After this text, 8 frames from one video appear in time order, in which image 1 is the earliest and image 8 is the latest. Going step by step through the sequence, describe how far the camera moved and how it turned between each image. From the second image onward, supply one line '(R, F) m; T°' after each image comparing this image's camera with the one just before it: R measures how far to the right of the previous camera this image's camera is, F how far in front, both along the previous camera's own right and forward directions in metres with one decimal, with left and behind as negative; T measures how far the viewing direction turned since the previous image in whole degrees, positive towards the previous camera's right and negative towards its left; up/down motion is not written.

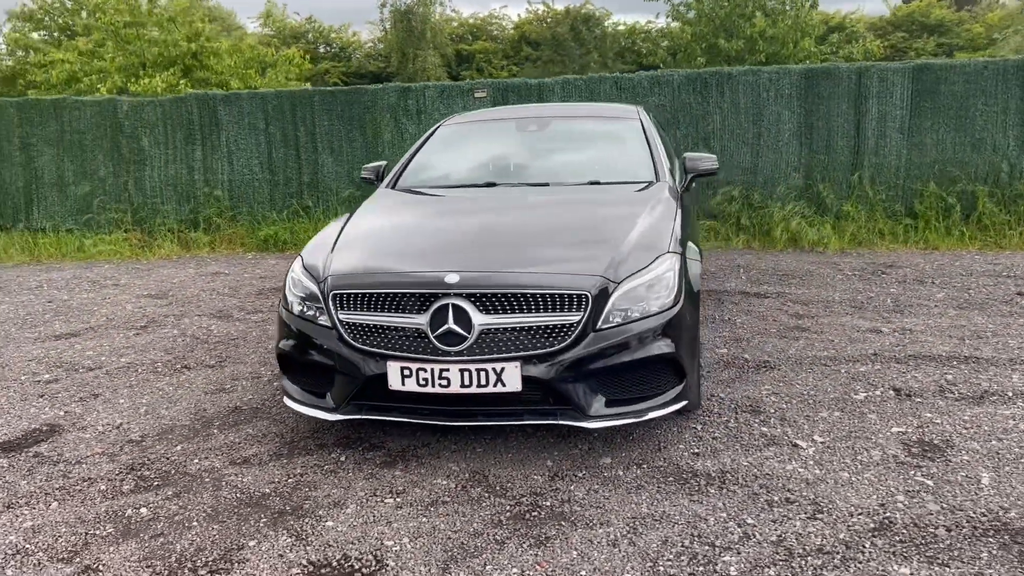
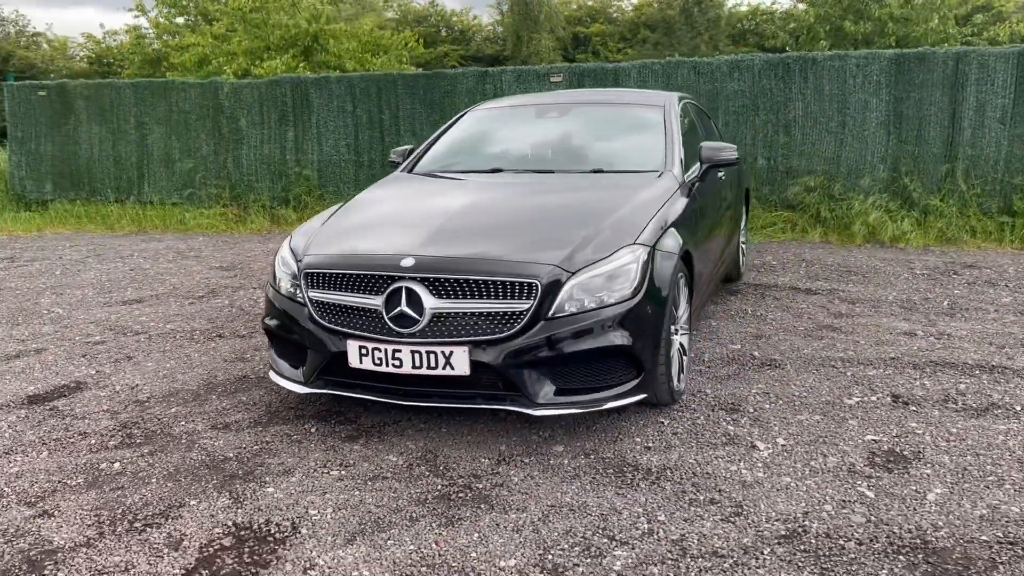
(+0.7, 0.0) m; -9°
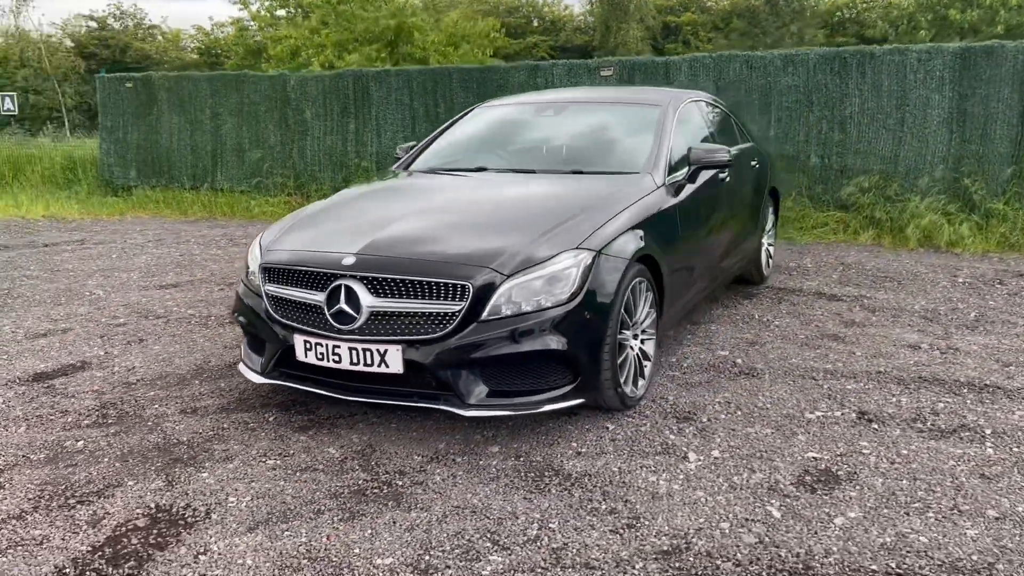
(+0.6, 0.0) m; -7°
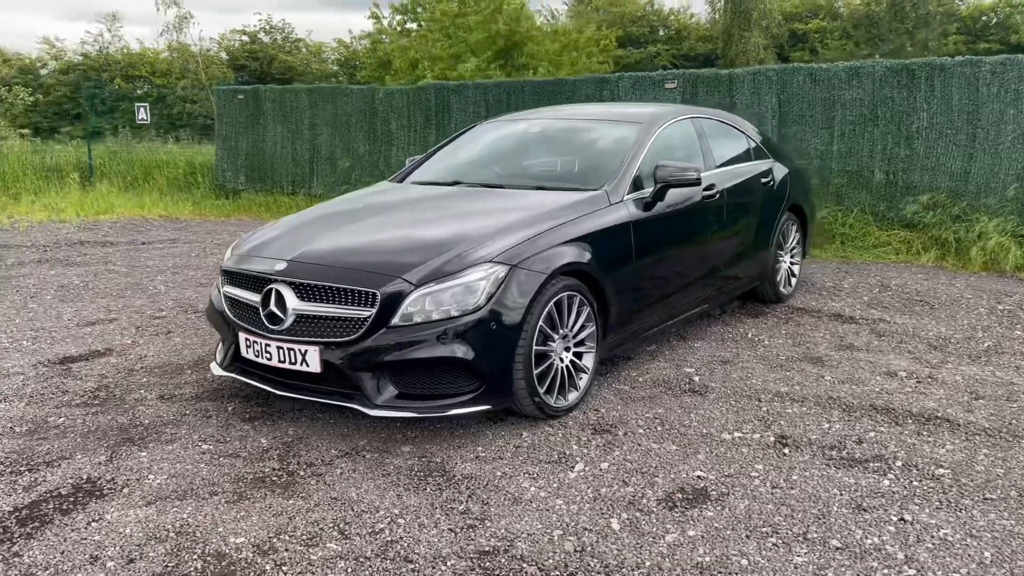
(+0.9, -0.1) m; -9°
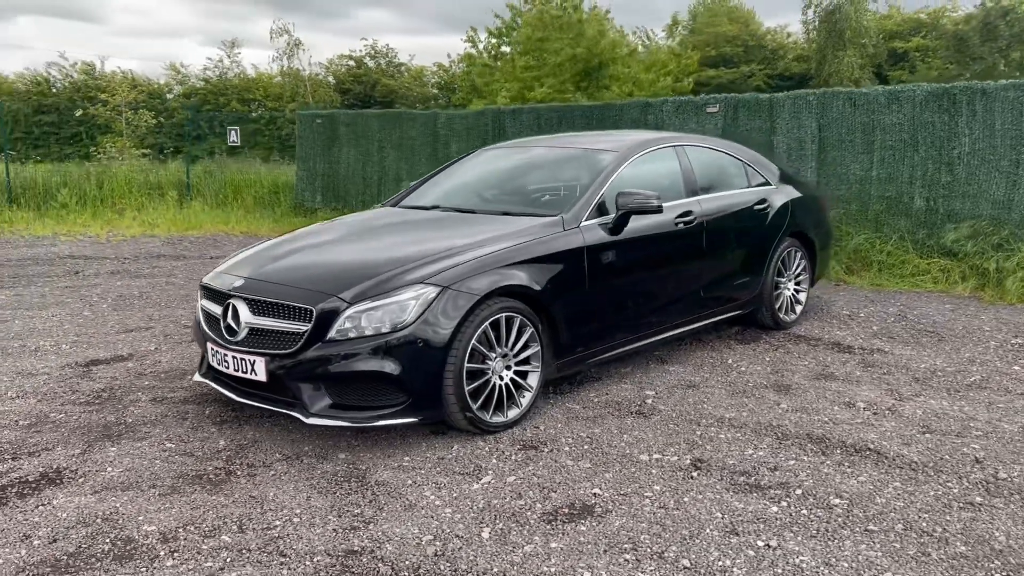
(+0.8, -0.2) m; -7°
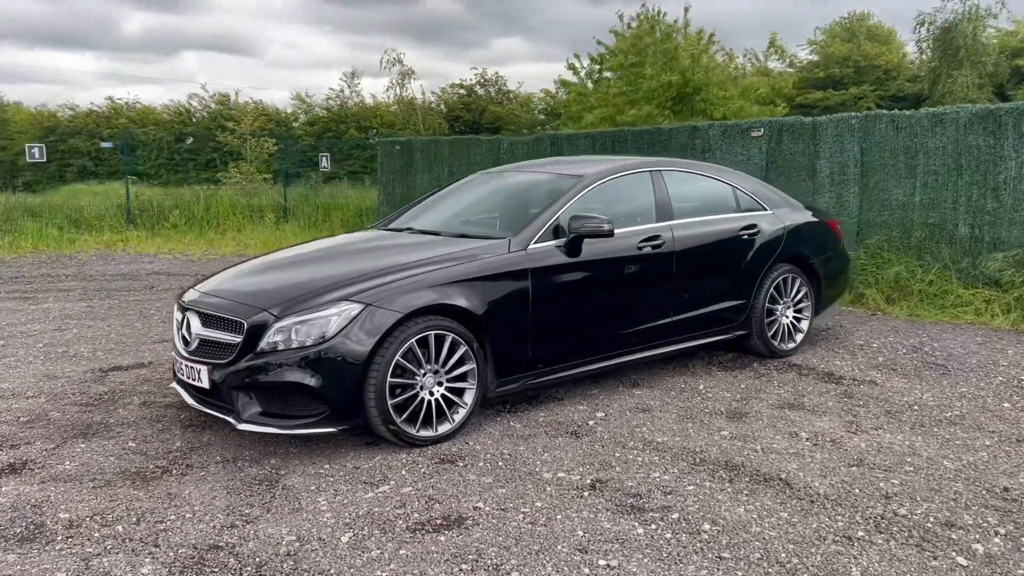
(+1.0, -0.1) m; -8°
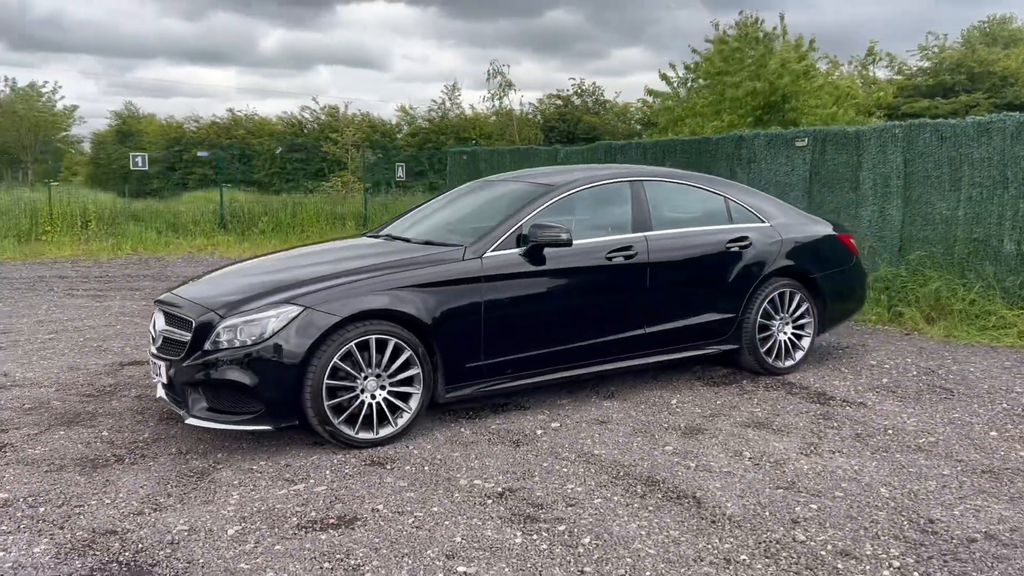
(+0.9, 0.0) m; -7°
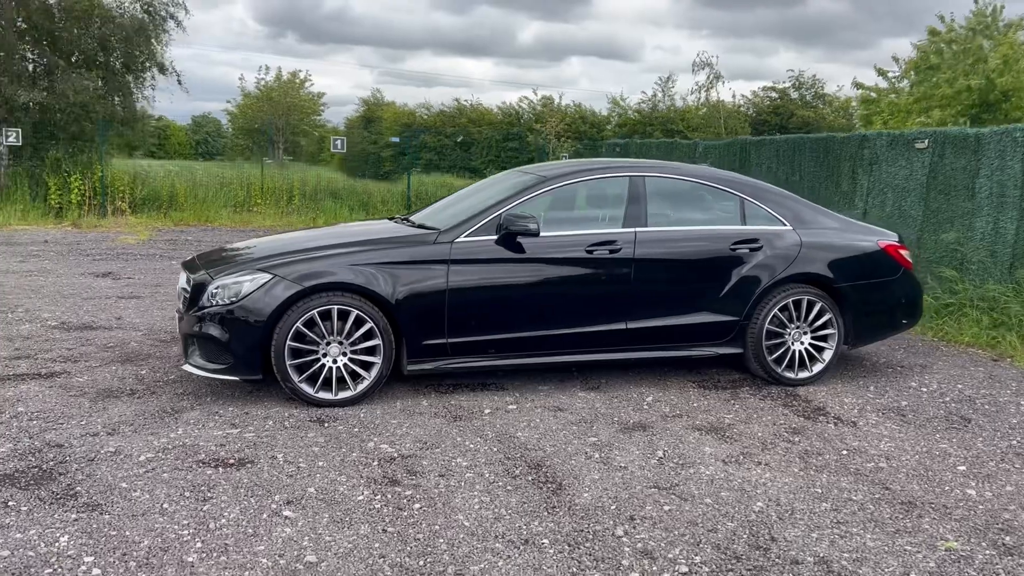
(+1.5, 0.0) m; -15°
